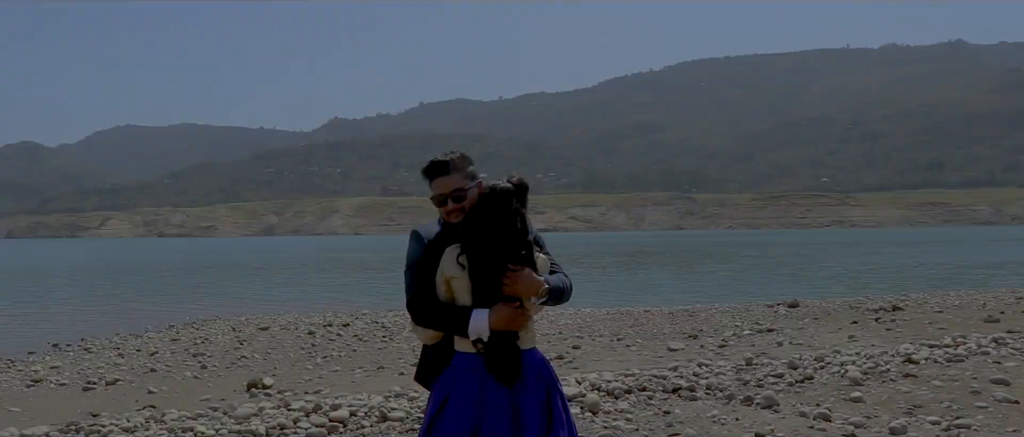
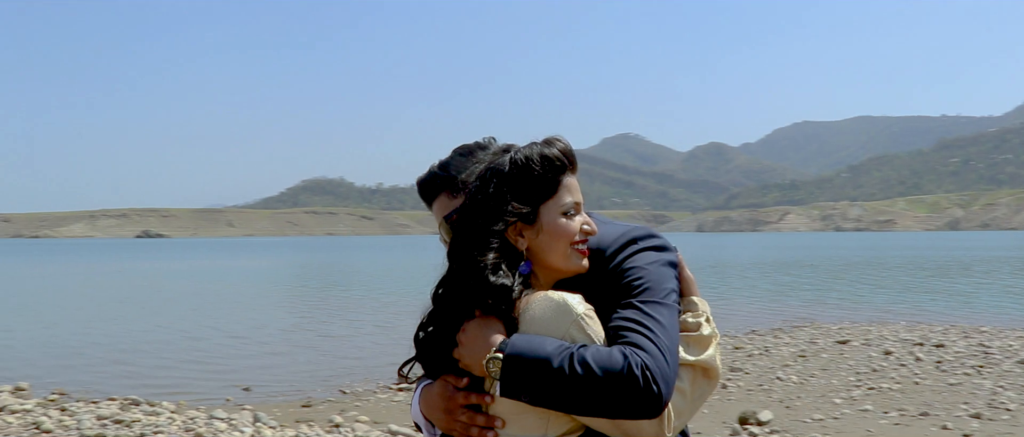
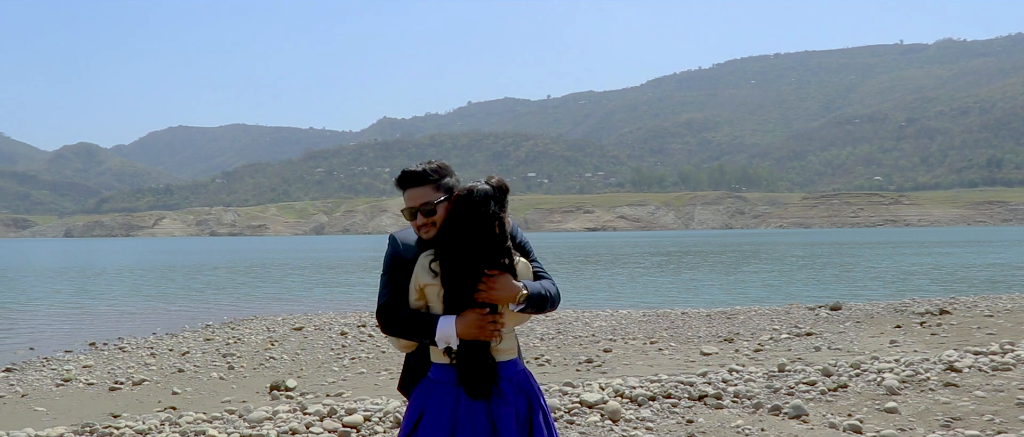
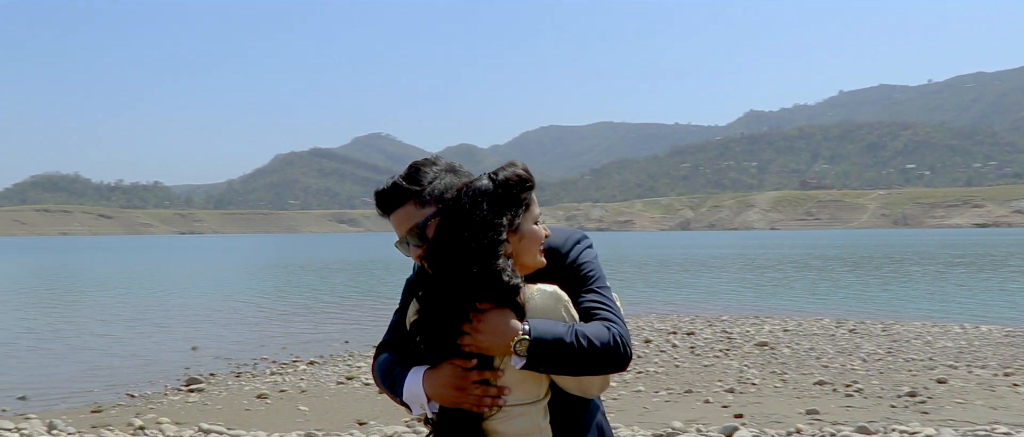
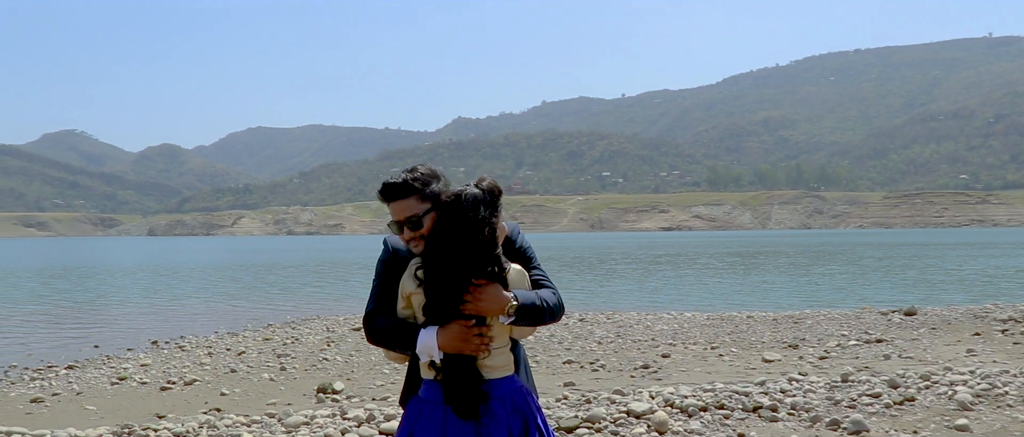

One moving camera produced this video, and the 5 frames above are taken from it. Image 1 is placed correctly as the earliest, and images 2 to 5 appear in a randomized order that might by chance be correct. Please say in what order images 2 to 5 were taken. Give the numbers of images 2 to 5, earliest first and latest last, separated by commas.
3, 5, 4, 2
